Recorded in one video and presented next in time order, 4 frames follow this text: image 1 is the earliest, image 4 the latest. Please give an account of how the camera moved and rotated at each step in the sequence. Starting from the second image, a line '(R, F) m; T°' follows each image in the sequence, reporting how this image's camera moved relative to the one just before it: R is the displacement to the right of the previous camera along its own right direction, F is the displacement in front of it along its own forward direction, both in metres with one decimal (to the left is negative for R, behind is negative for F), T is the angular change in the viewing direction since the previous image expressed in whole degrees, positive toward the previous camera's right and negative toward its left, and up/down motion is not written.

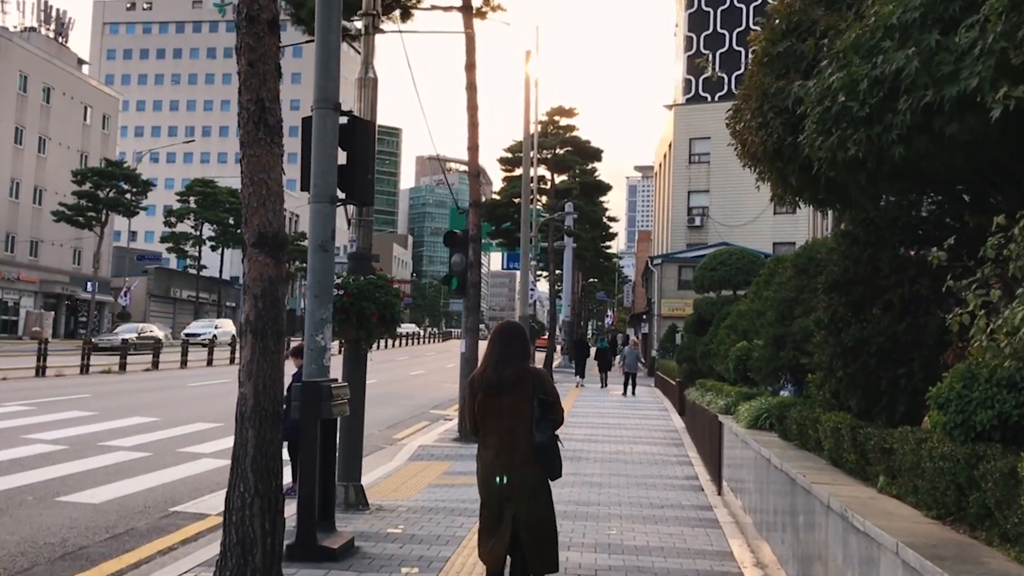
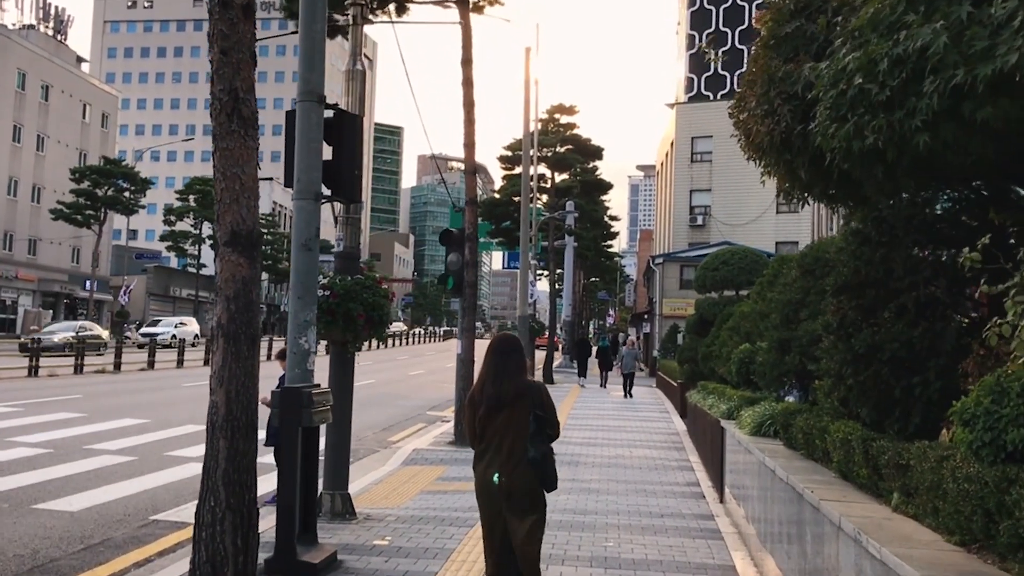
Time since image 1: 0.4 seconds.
(+0.1, +0.4) m; 0°
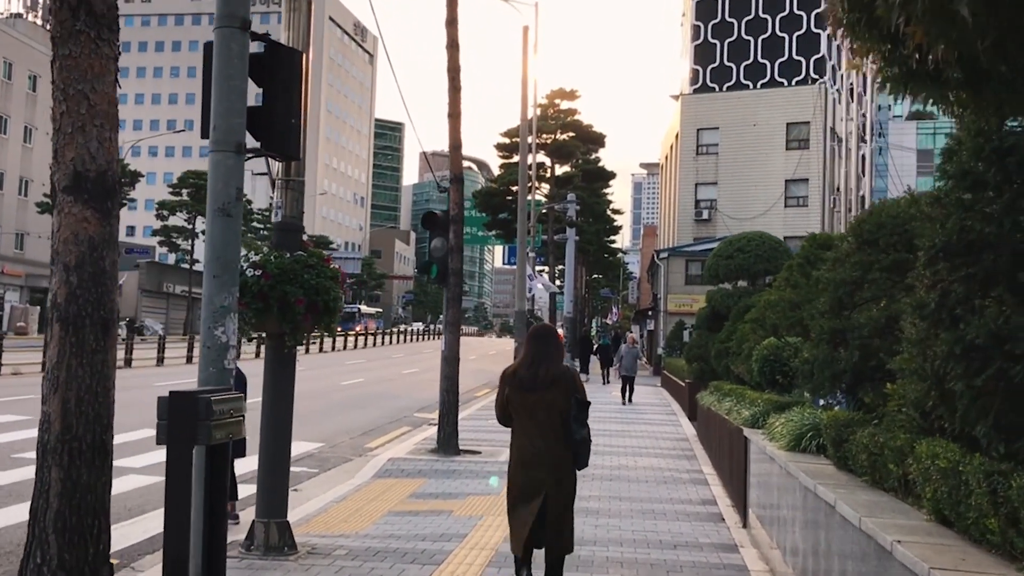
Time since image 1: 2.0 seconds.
(+0.2, +1.7) m; 0°
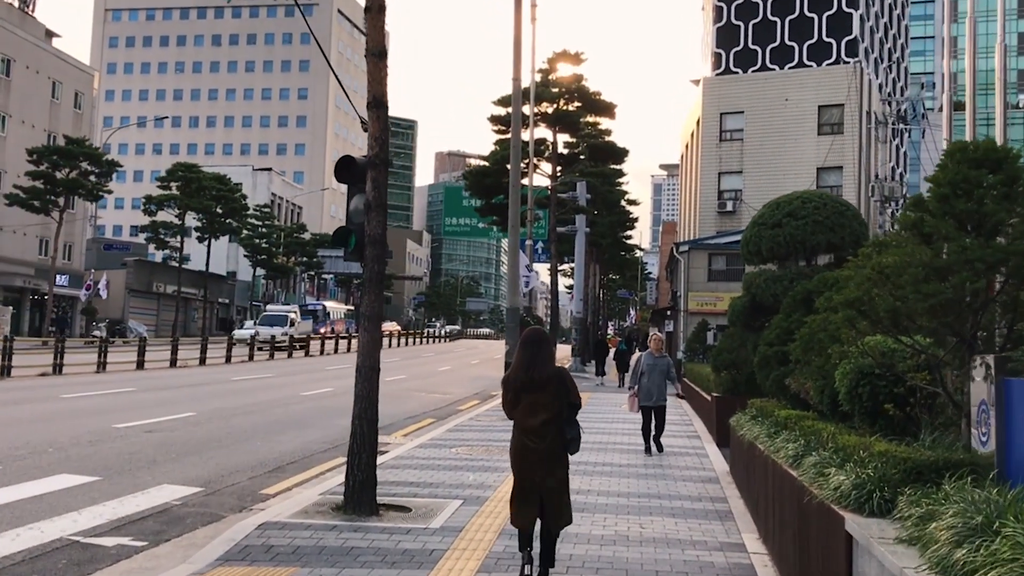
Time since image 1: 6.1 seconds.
(+0.7, +4.3) m; -1°
